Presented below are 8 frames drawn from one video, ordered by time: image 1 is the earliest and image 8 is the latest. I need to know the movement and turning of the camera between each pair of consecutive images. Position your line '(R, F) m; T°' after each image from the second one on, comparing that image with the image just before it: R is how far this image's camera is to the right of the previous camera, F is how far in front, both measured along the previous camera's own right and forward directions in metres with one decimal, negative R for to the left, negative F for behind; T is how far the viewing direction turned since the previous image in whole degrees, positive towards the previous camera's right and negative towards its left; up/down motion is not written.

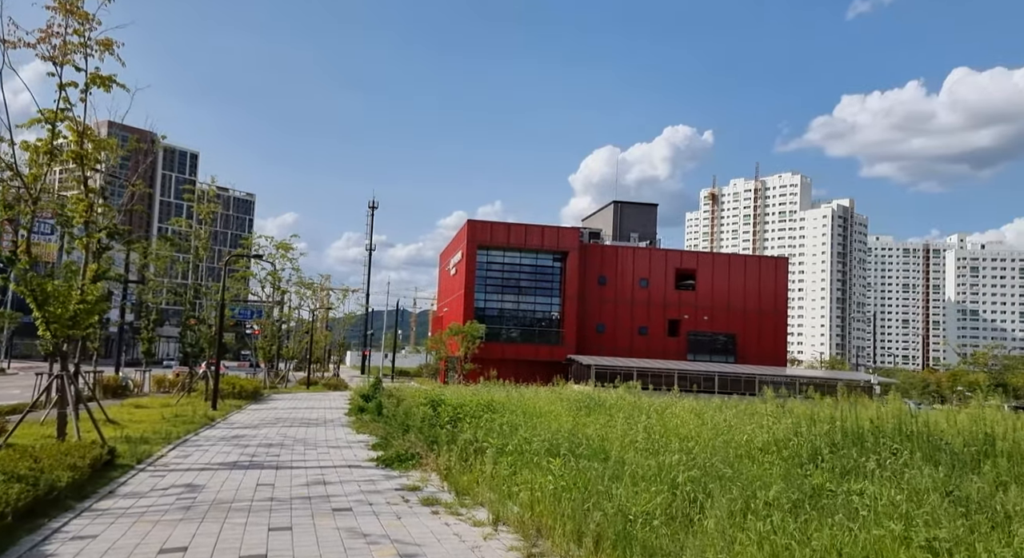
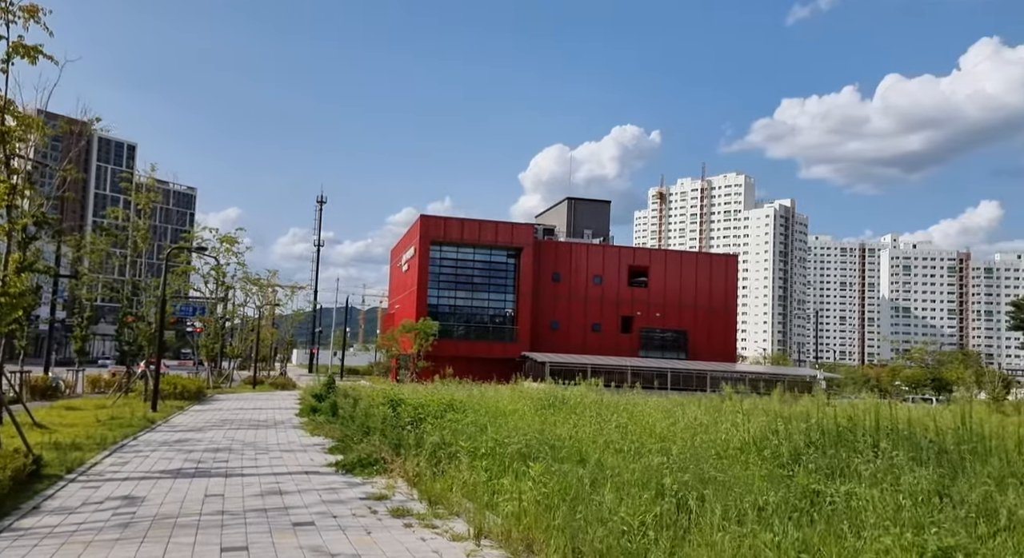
(-0.2, +0.5) m; +4°
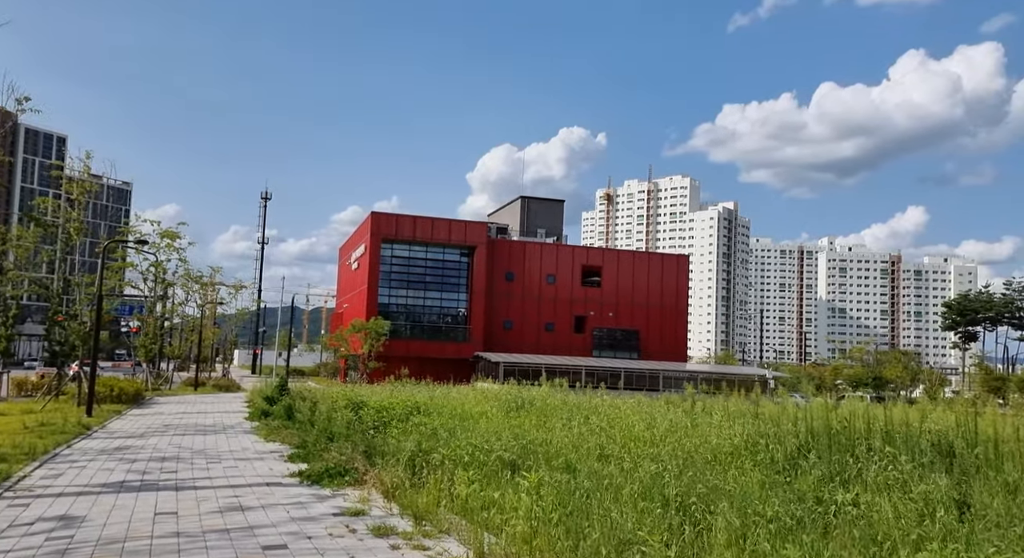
(-0.3, +0.6) m; +4°
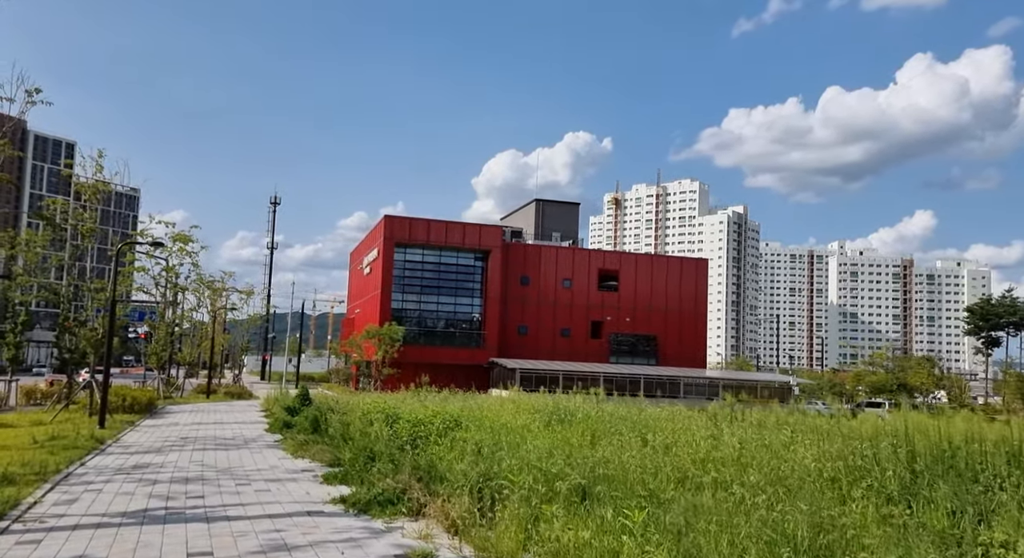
(-0.5, +0.8) m; 0°
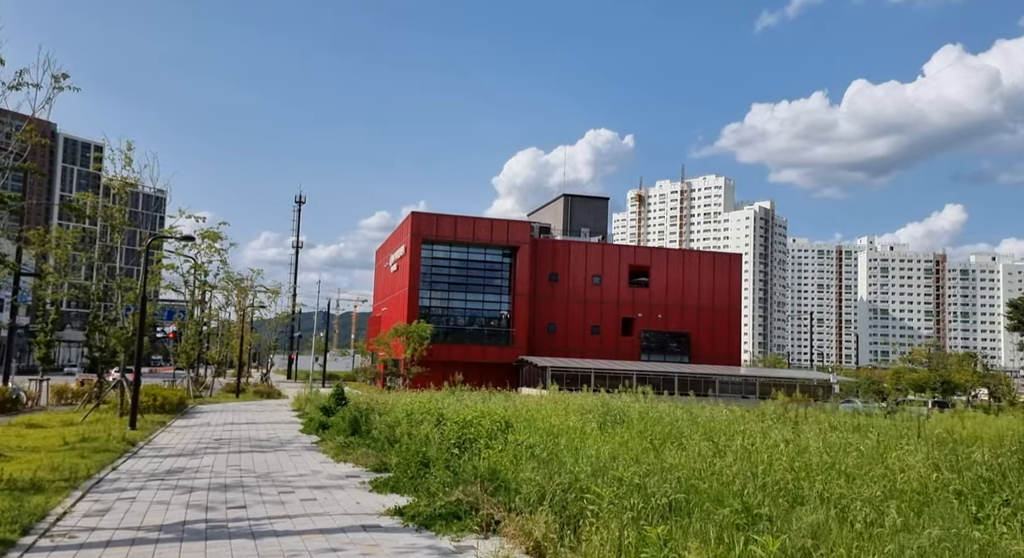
(-0.4, +0.7) m; -2°
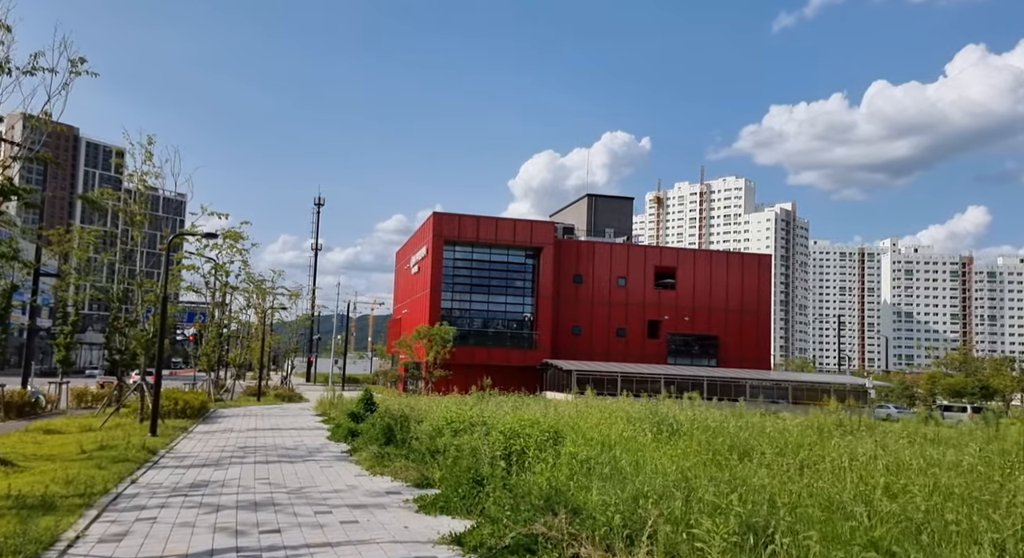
(-0.4, +0.8) m; -1°
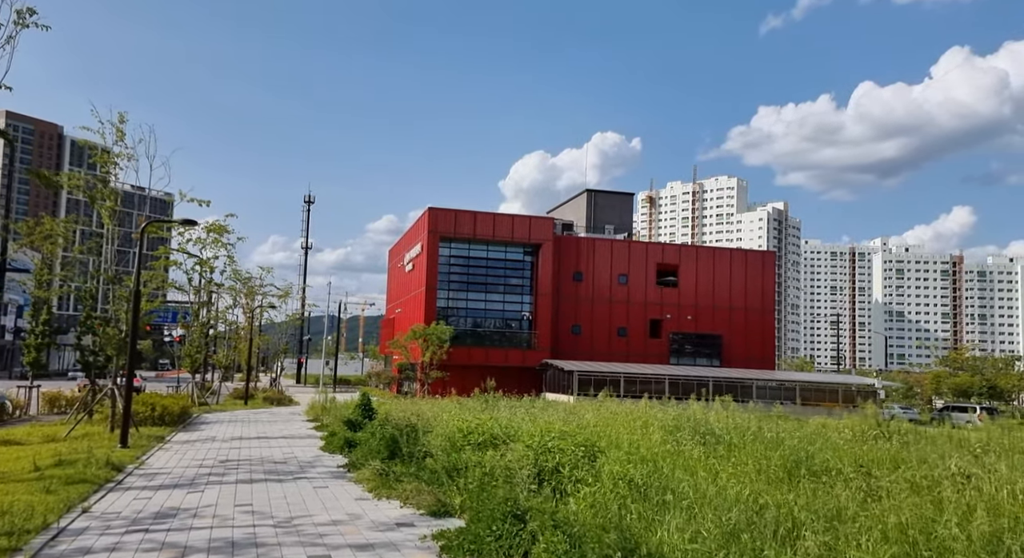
(-0.4, +1.4) m; +1°
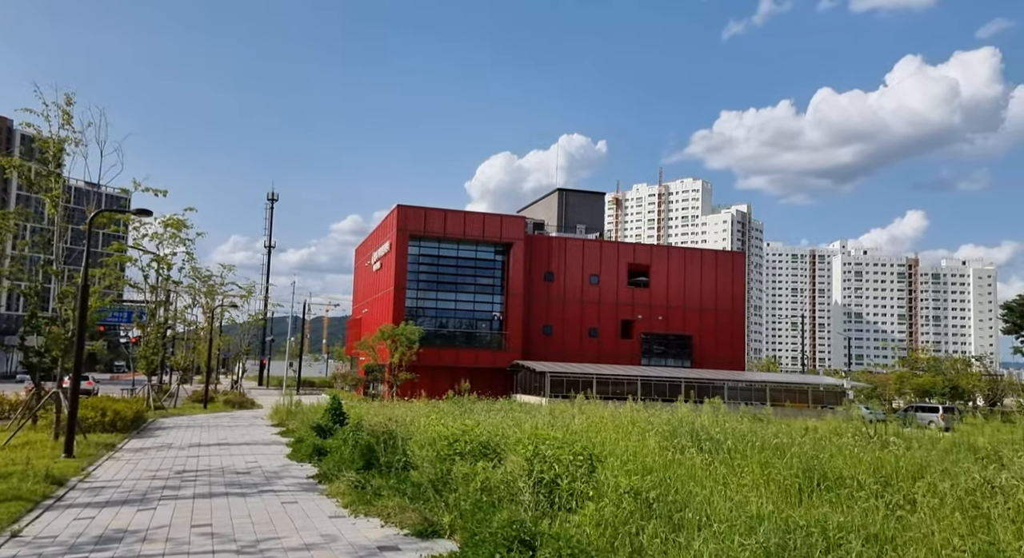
(-0.2, +0.7) m; +3°
